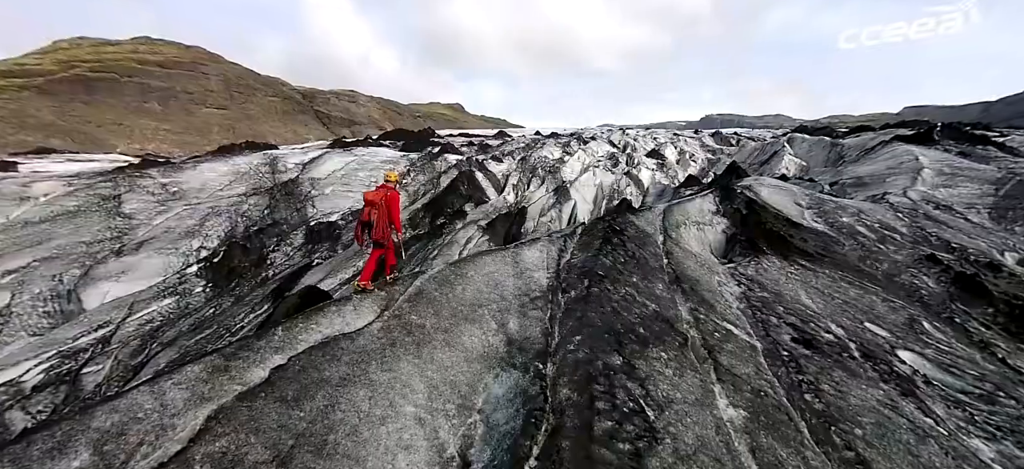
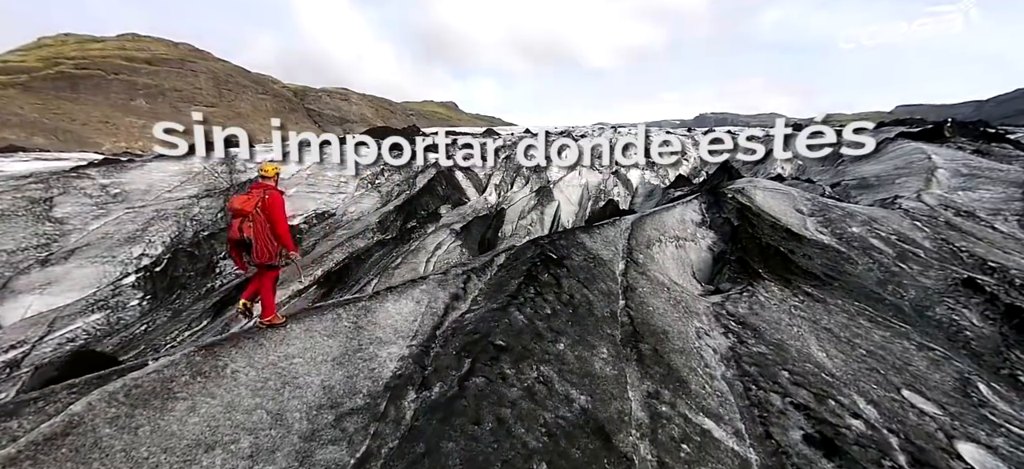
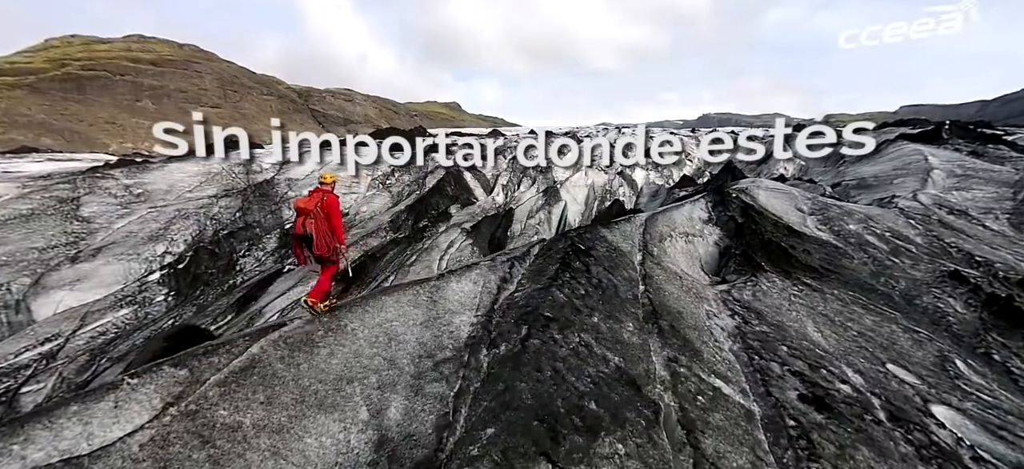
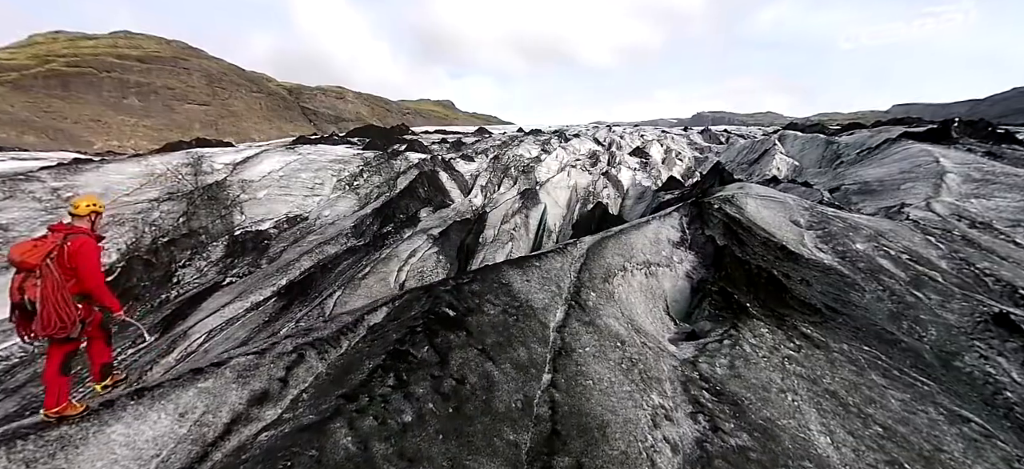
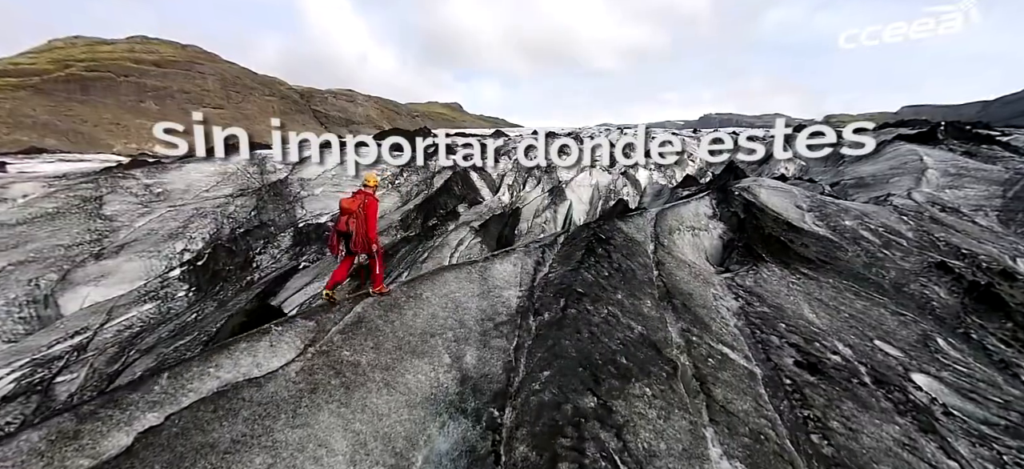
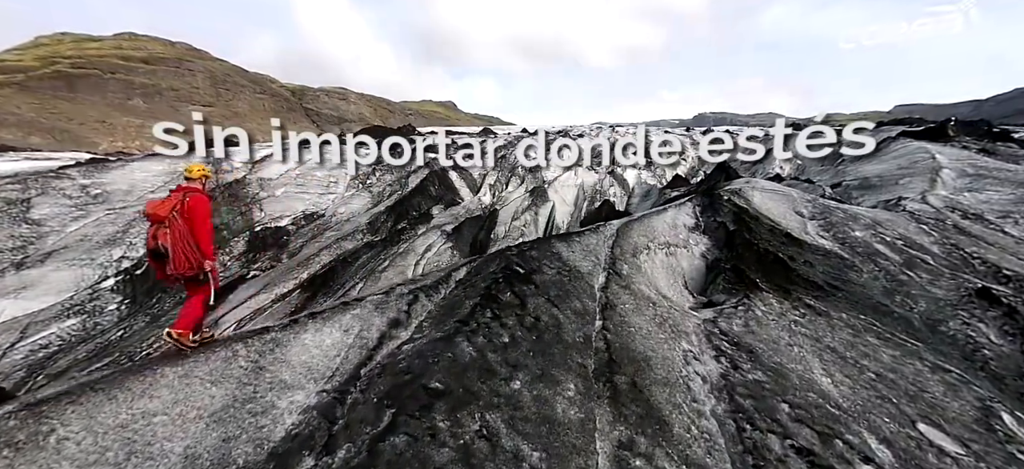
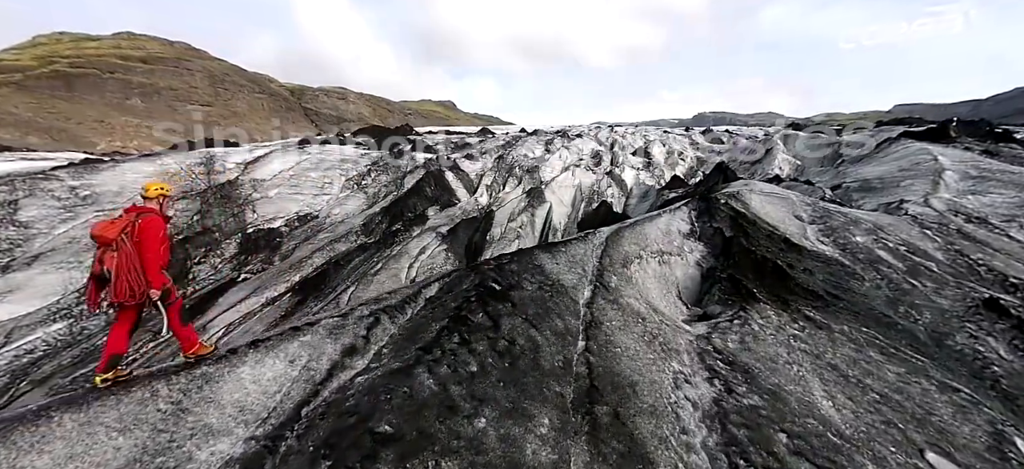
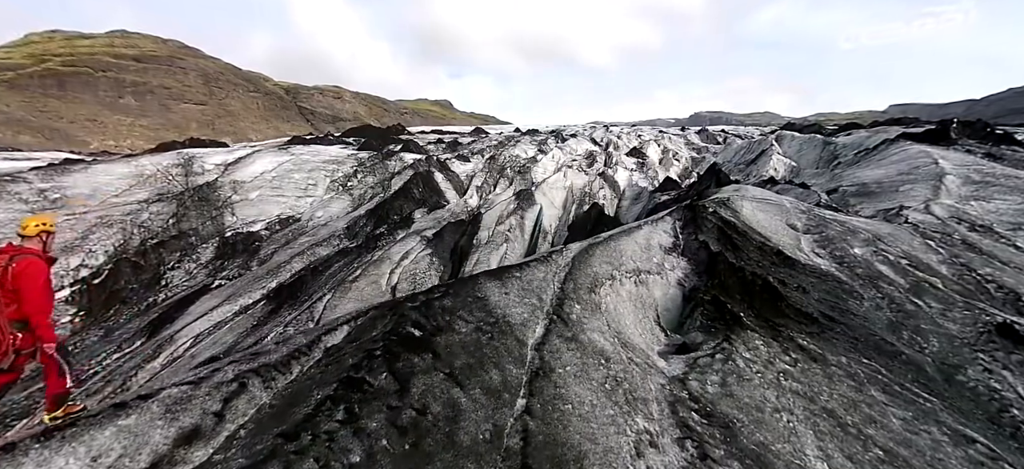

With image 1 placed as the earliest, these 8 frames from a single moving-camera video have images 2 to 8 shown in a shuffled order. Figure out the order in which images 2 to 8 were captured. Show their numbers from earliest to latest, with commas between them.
5, 3, 2, 6, 7, 4, 8
